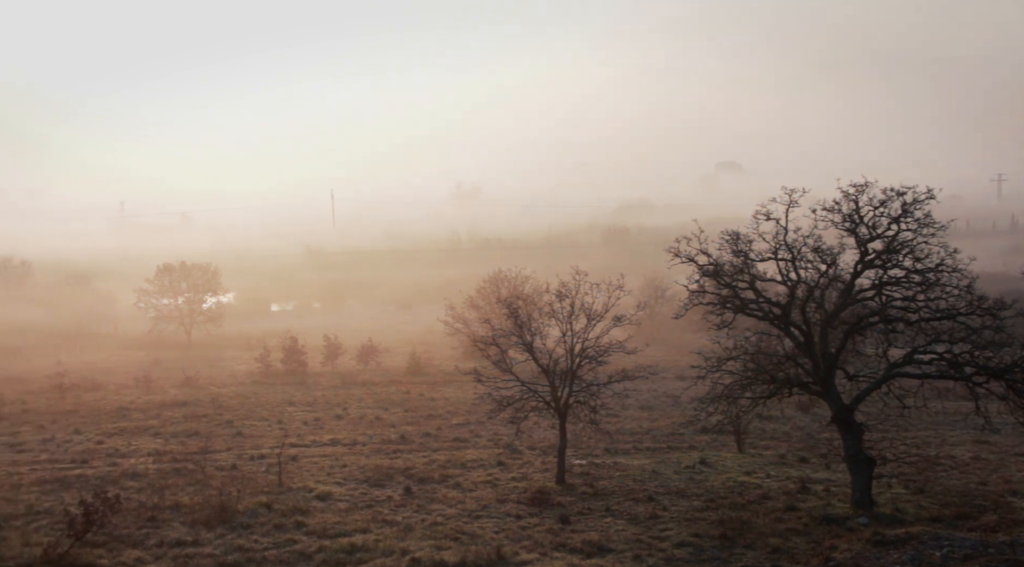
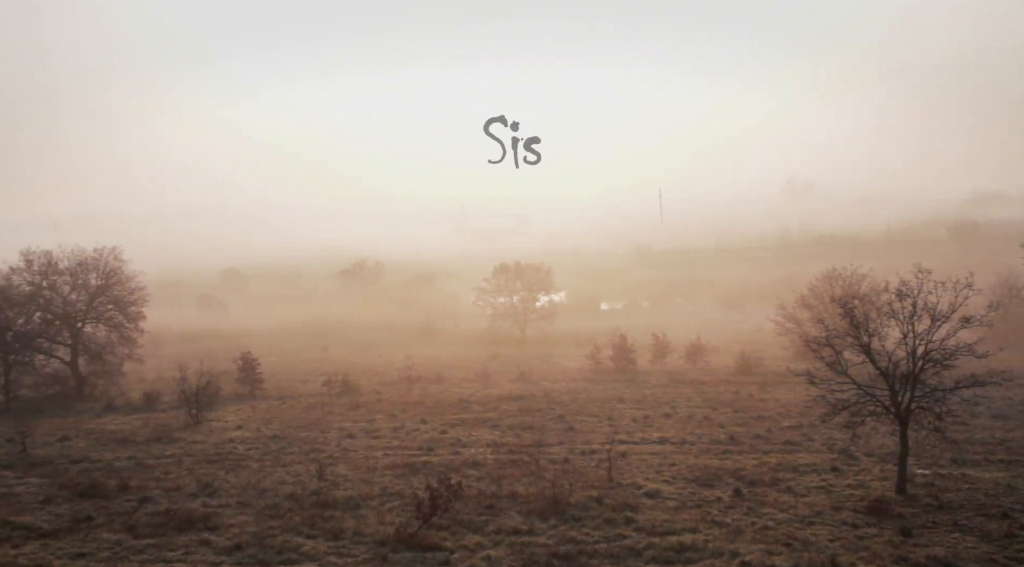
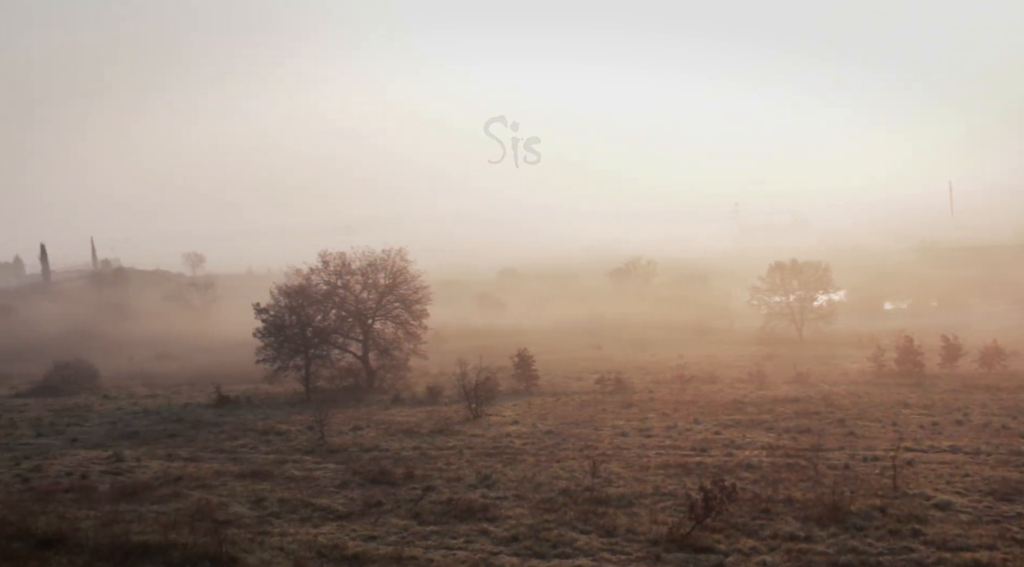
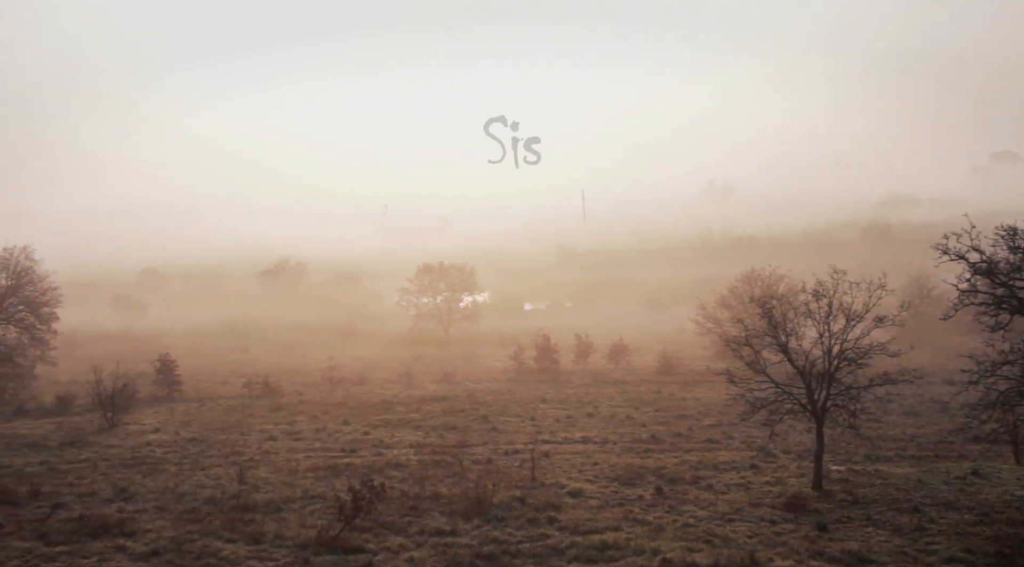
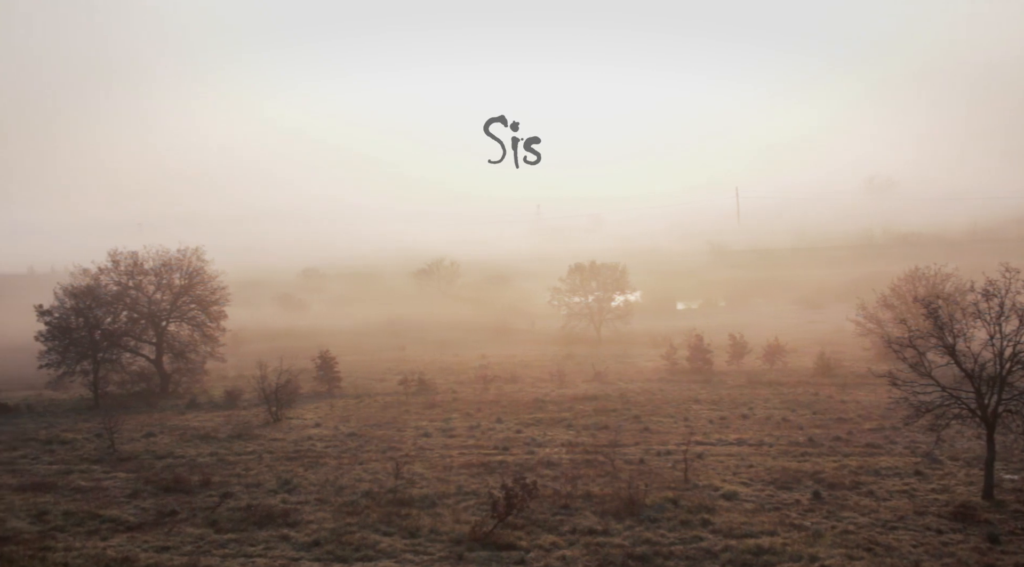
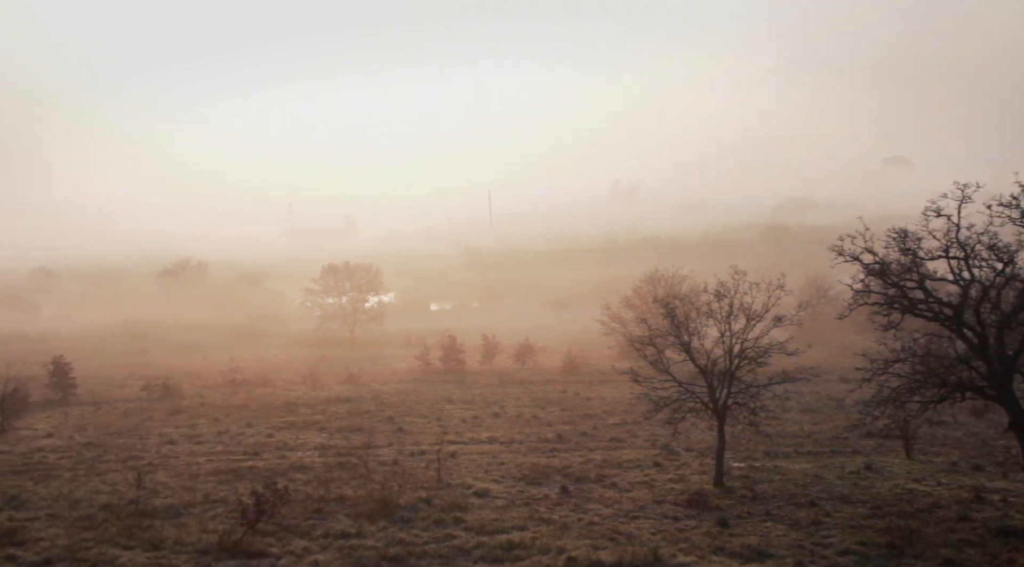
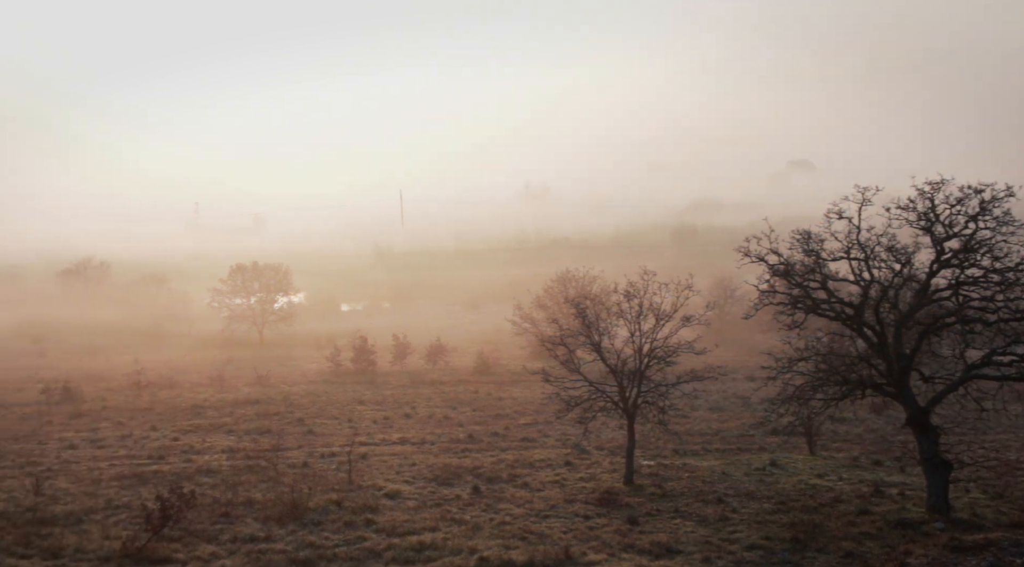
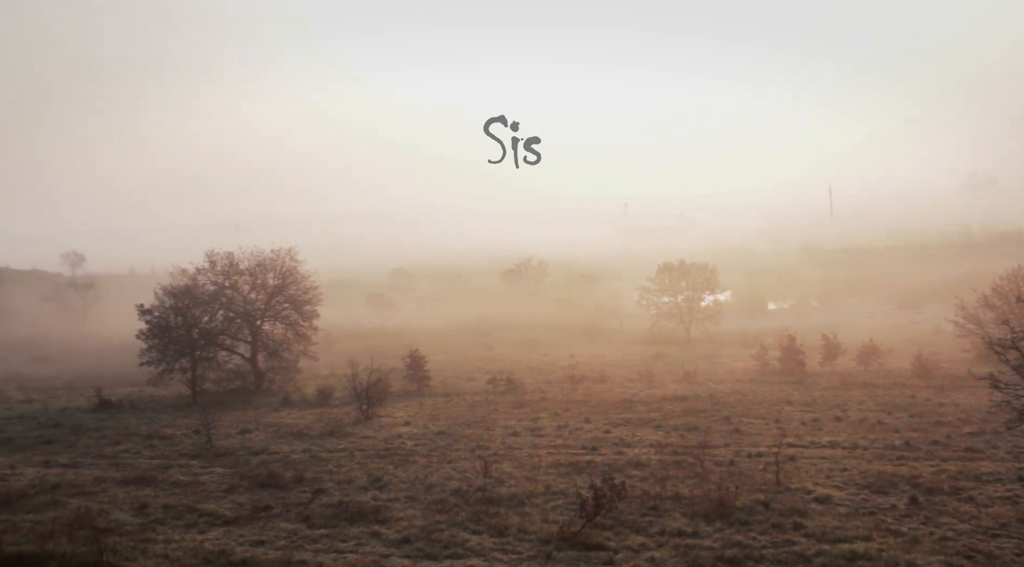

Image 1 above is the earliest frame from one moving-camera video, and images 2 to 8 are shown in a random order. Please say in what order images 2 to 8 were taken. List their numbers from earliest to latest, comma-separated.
7, 6, 4, 2, 5, 8, 3
